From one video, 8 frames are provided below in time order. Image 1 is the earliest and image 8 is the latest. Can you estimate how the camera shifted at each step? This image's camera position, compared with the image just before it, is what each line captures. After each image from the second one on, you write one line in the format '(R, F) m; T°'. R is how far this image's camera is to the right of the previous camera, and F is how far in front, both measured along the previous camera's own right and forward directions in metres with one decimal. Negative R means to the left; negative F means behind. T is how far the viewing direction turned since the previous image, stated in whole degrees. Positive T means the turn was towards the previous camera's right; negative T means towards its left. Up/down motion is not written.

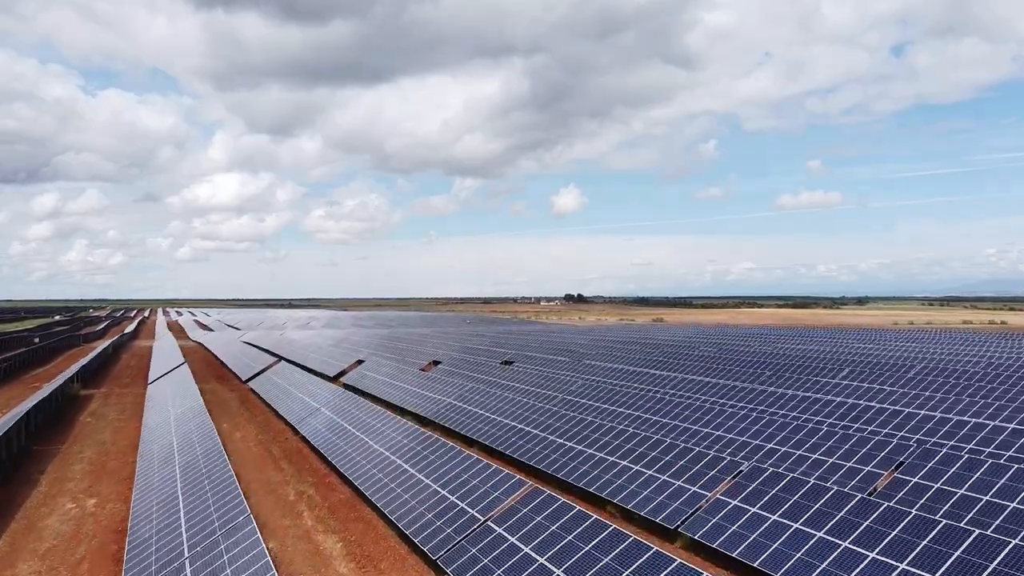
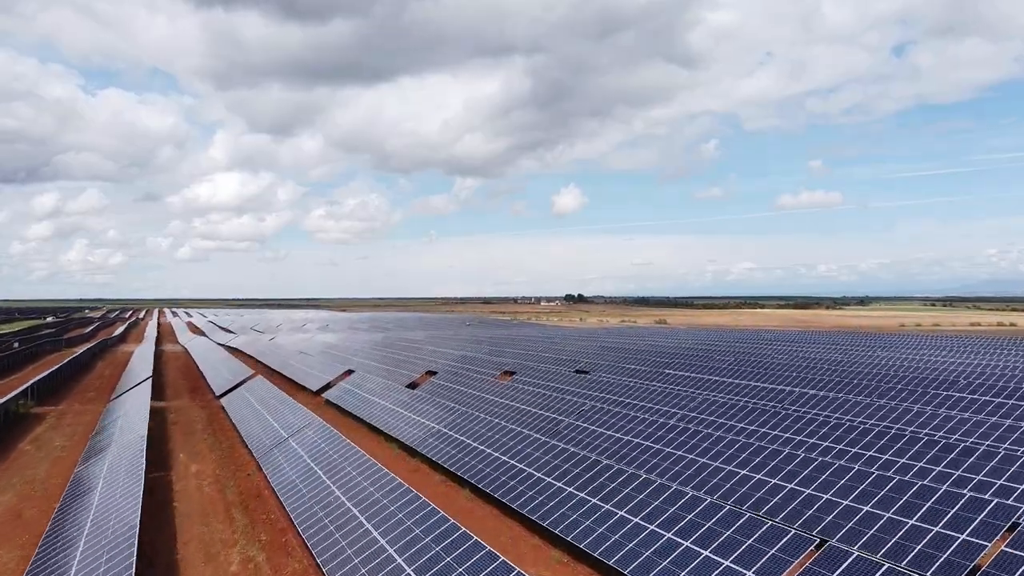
(0.0, +2.5) m; 0°
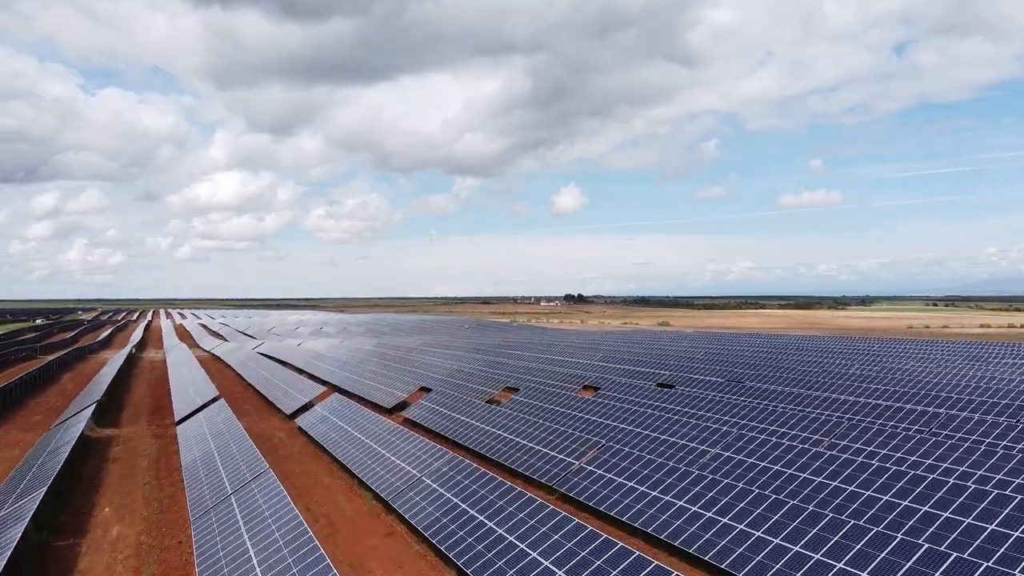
(+0.1, +3.0) m; 0°
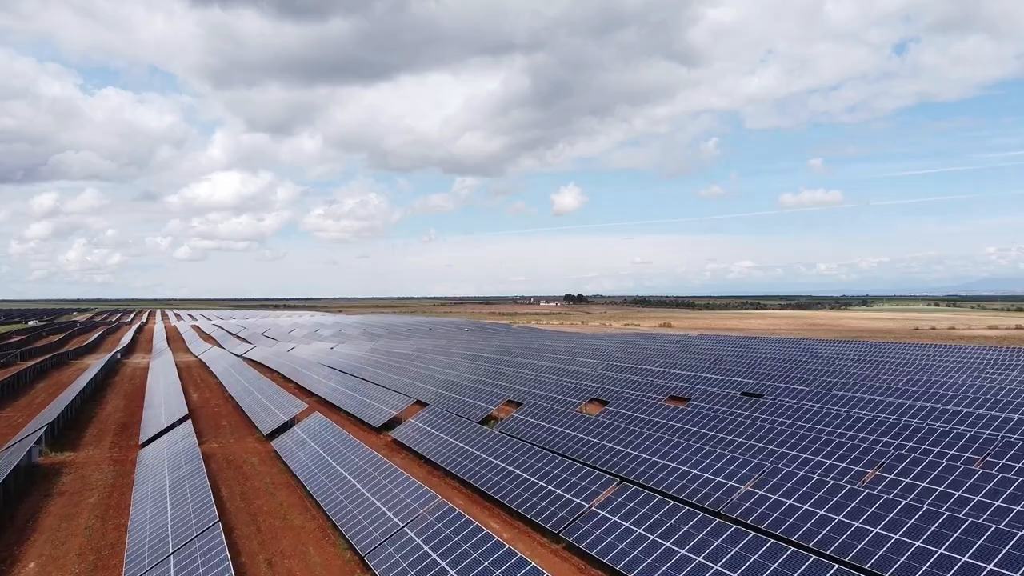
(0.0, +2.2) m; 0°
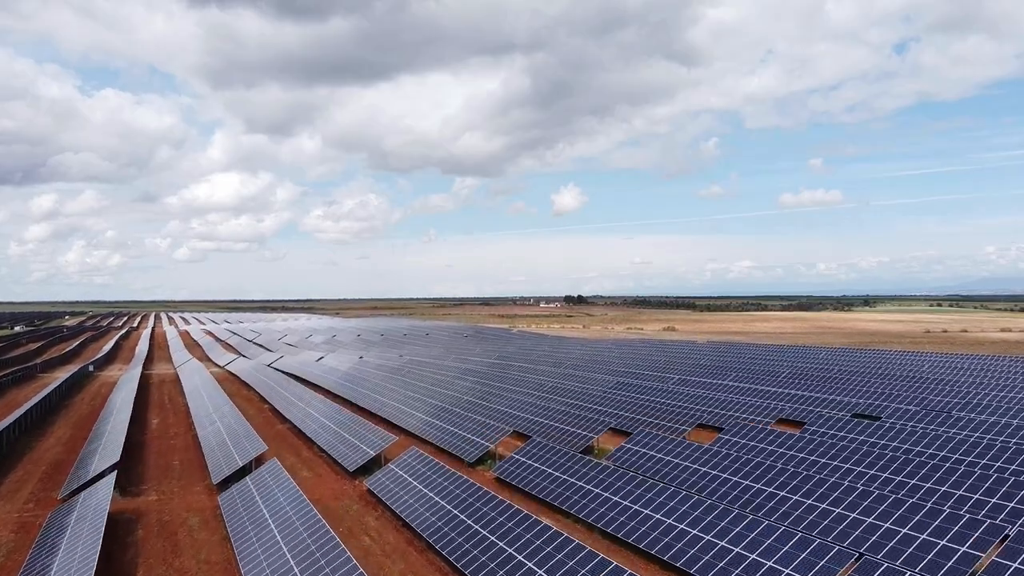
(0.0, +3.6) m; 0°
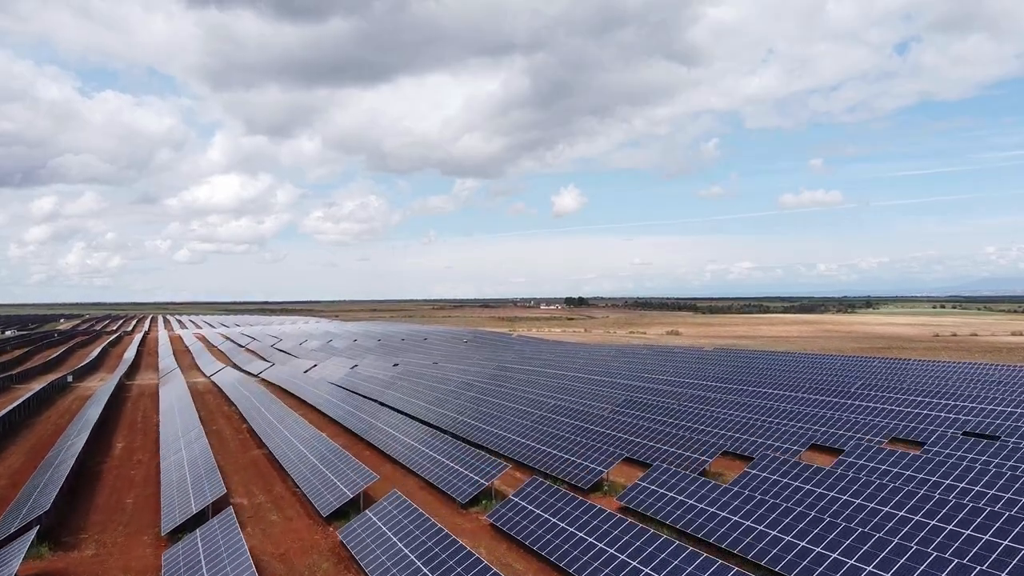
(0.0, +2.6) m; 0°
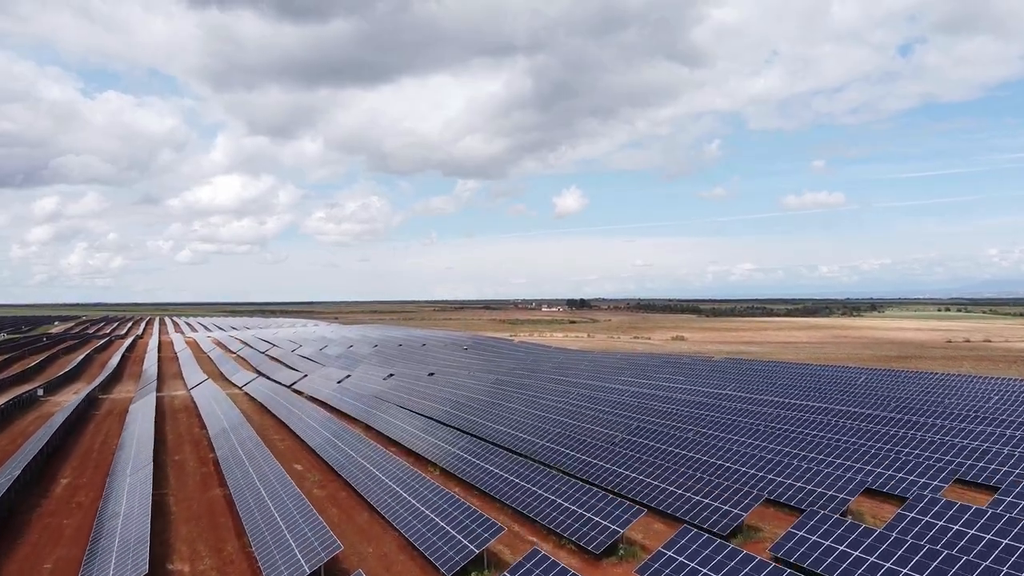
(+0.1, +3.3) m; 0°
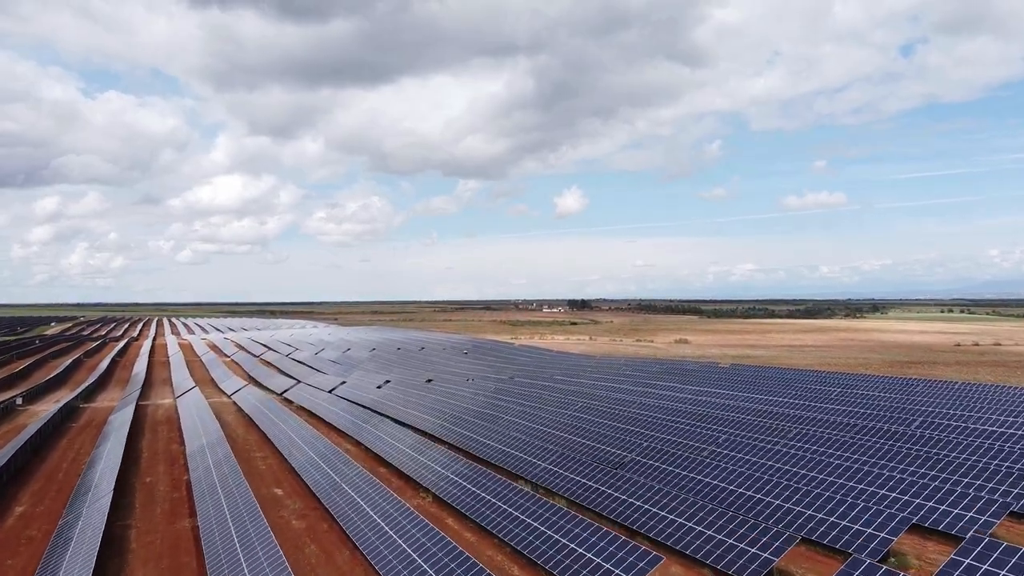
(0.0, +2.1) m; 0°
